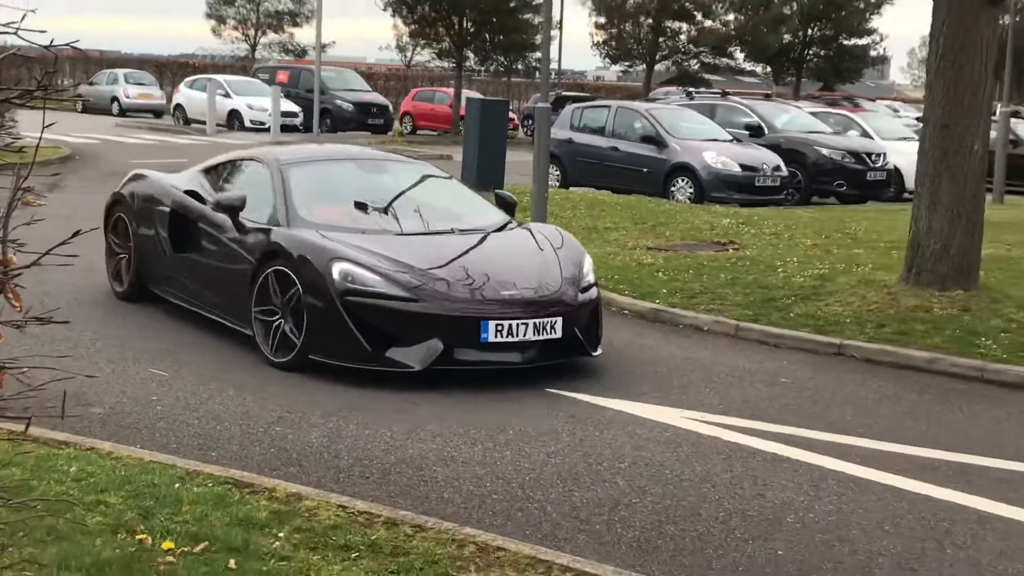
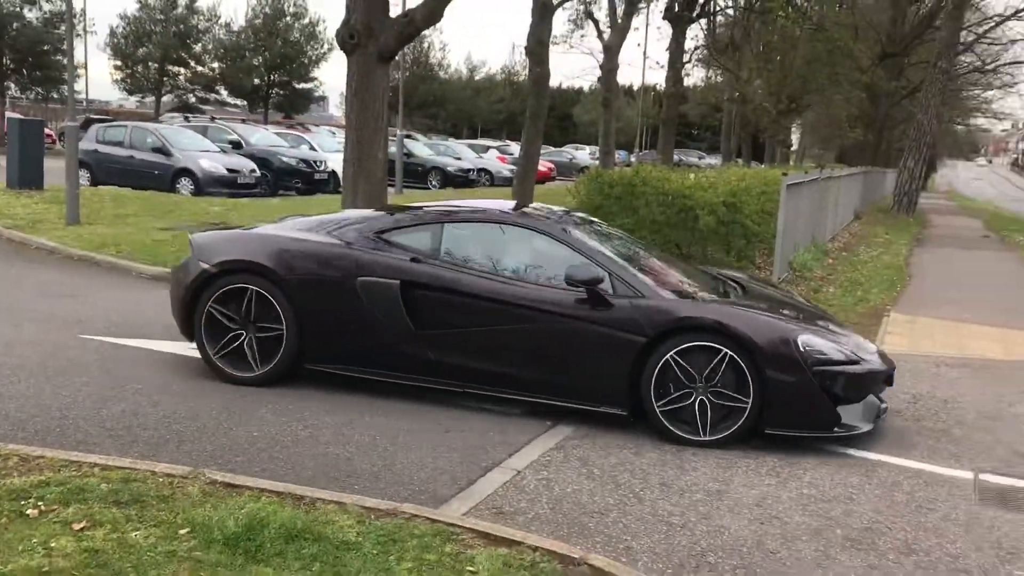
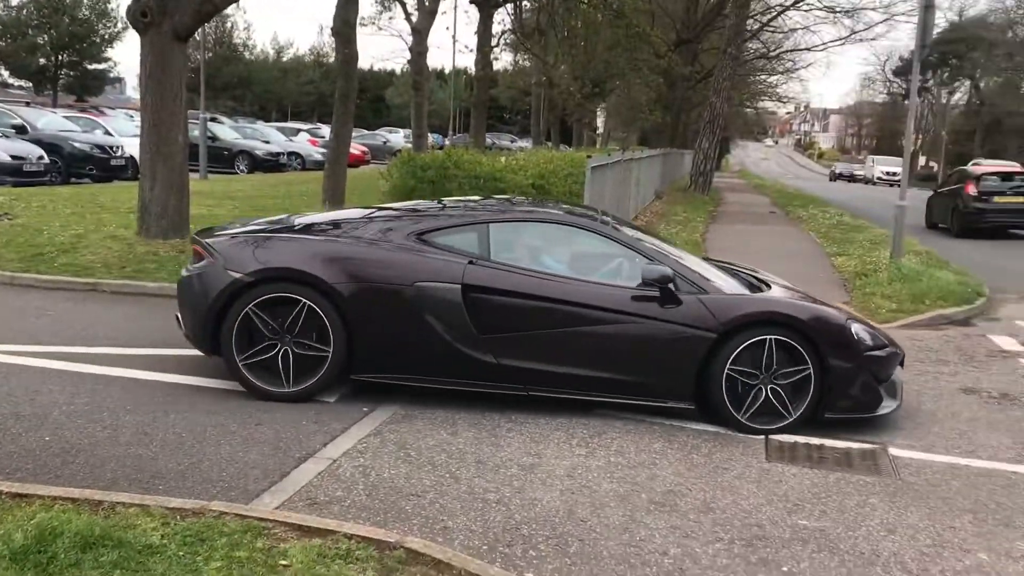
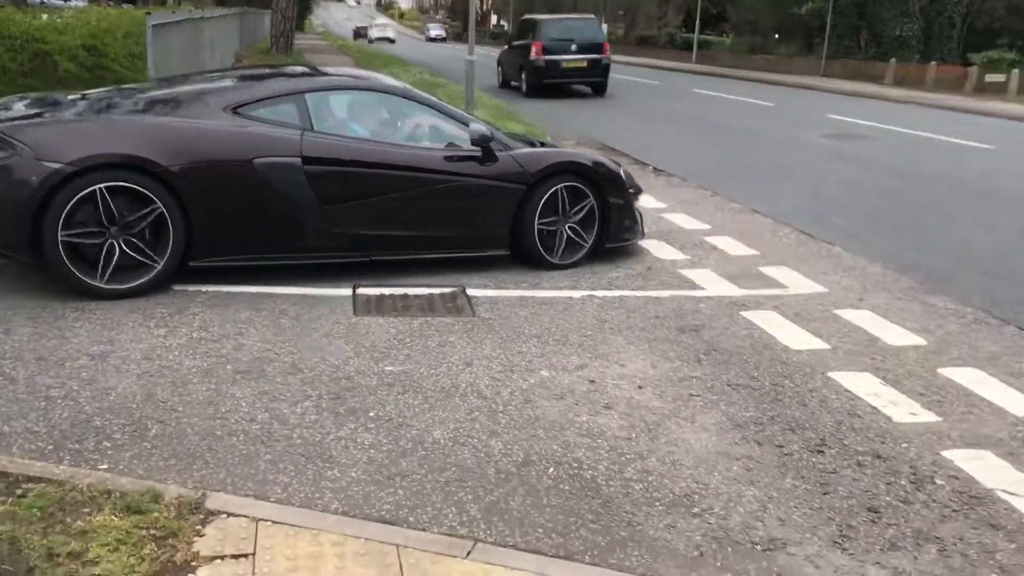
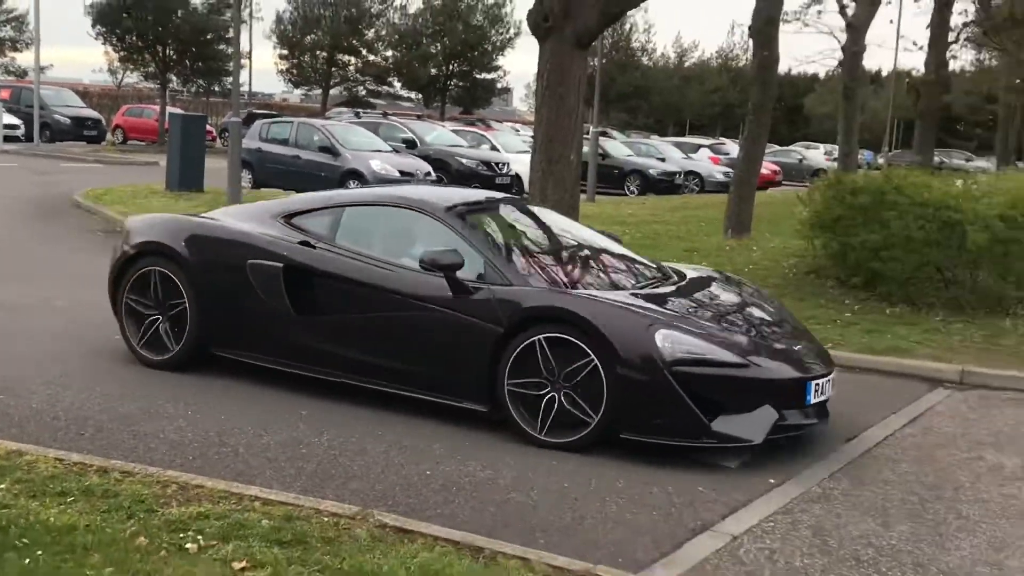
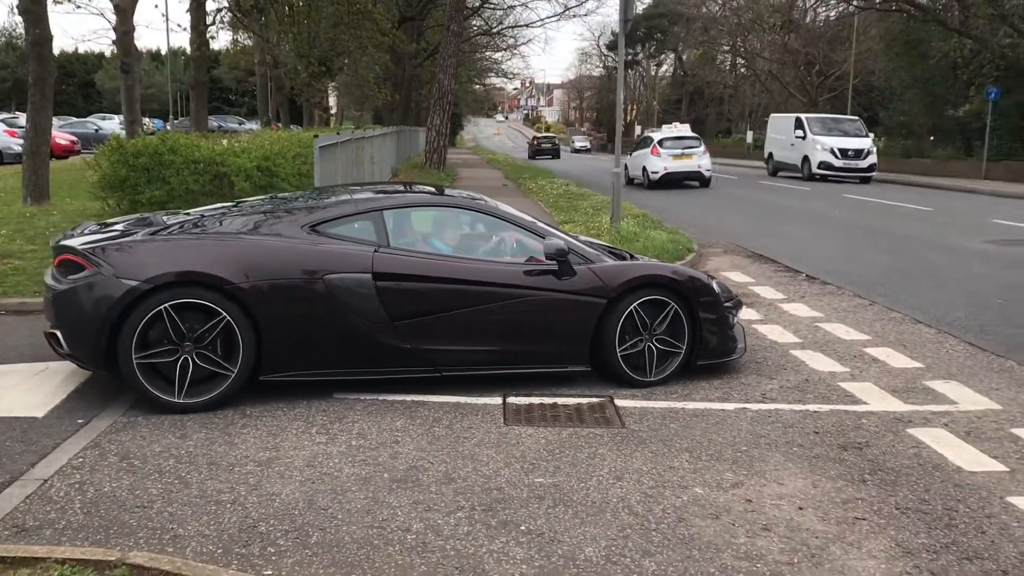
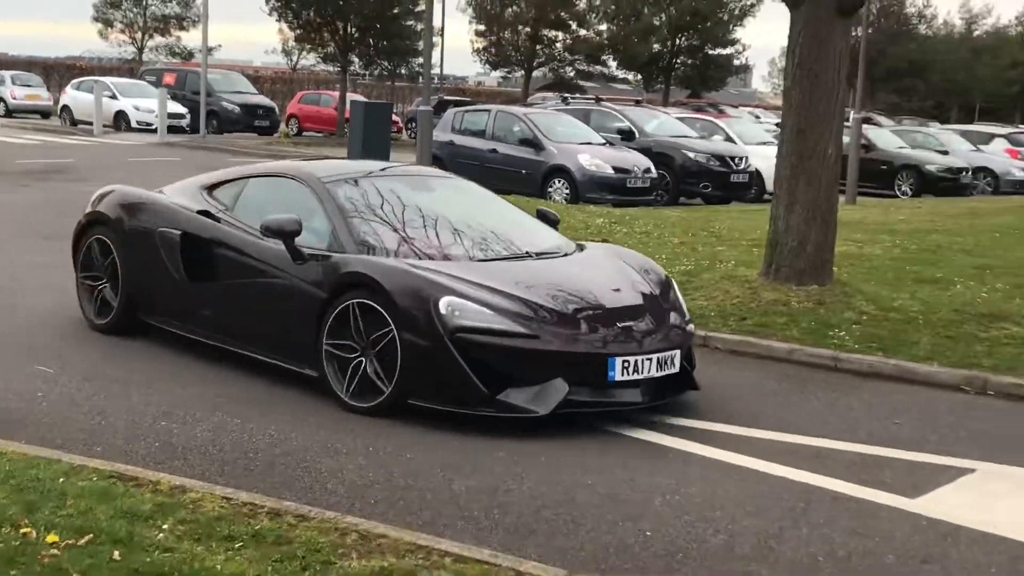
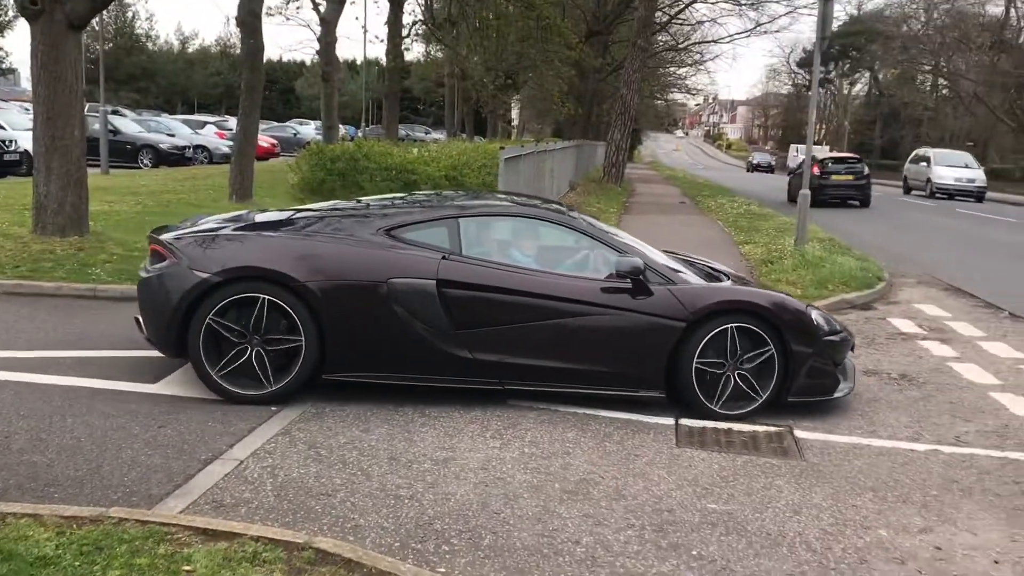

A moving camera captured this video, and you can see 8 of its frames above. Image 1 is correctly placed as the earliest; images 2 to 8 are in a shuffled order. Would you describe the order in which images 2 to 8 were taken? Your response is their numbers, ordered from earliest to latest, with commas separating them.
7, 5, 2, 3, 8, 6, 4
